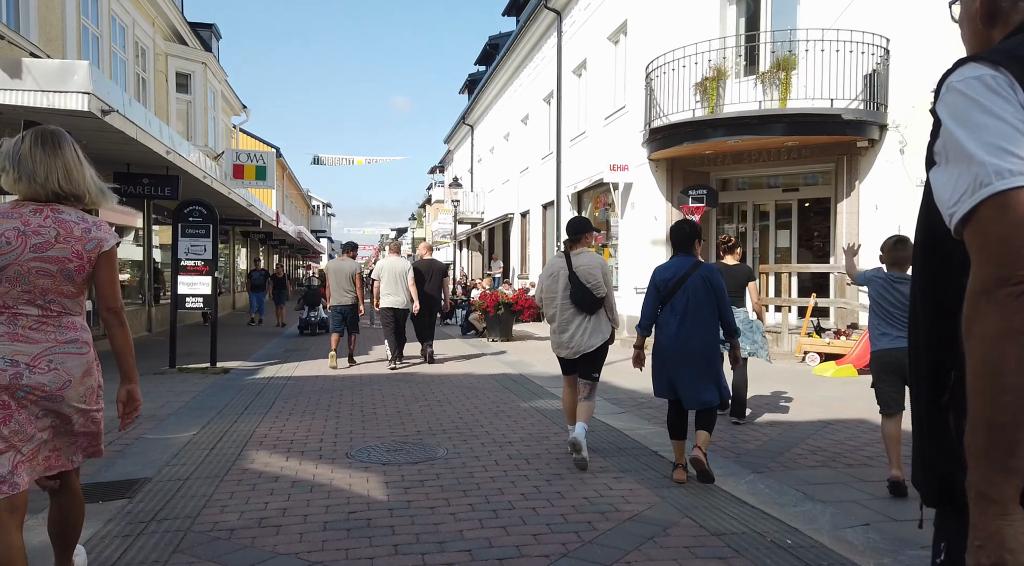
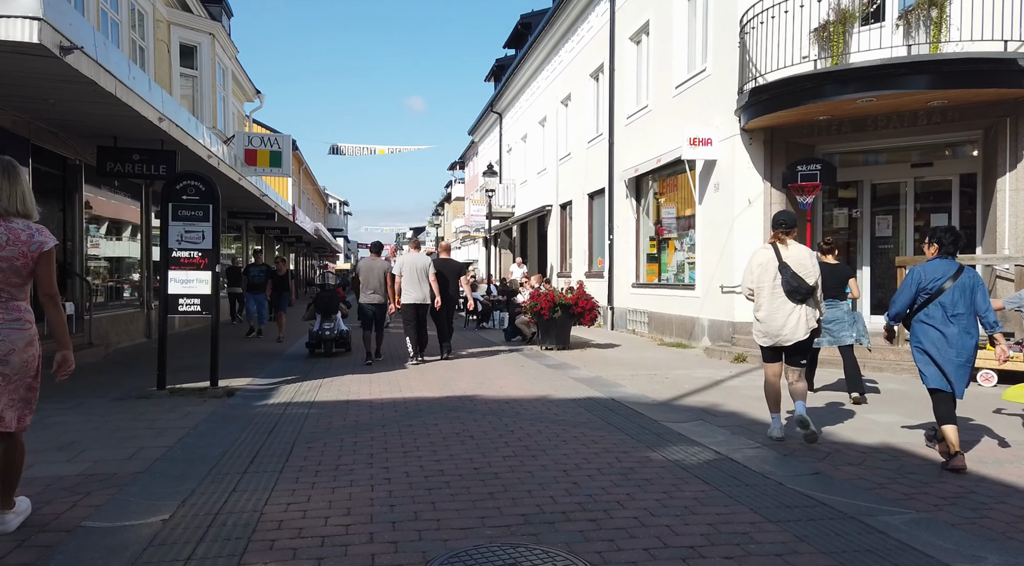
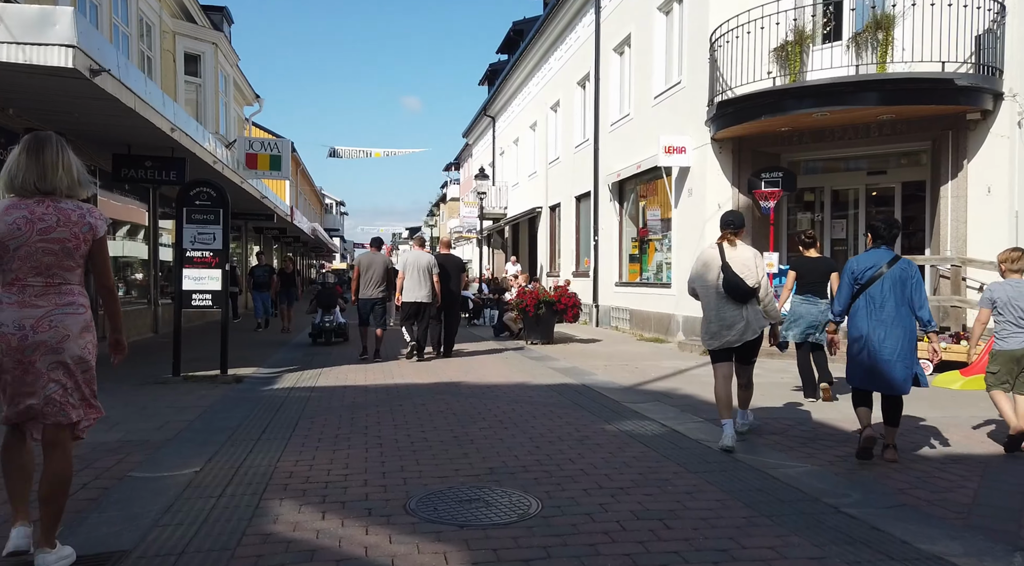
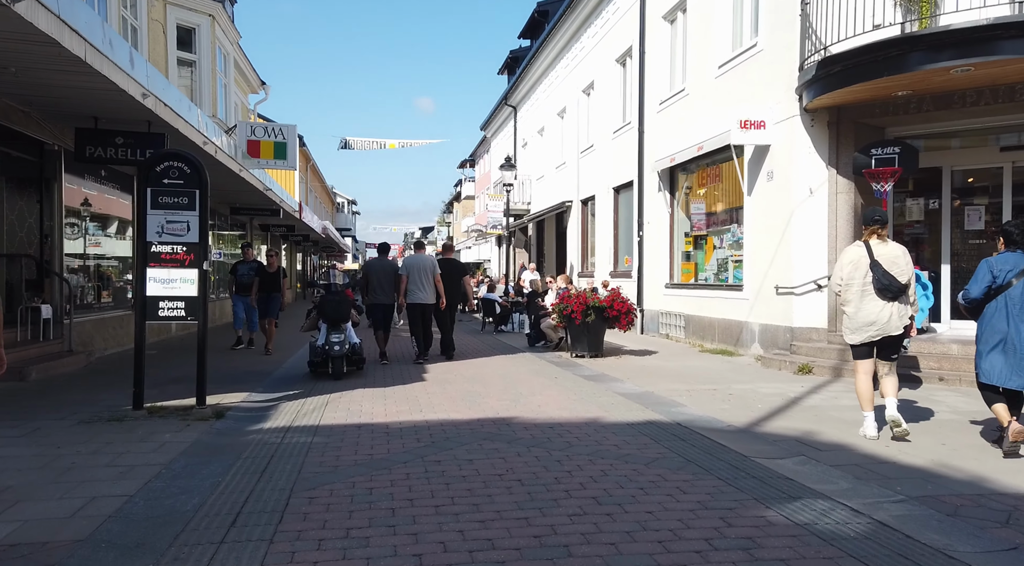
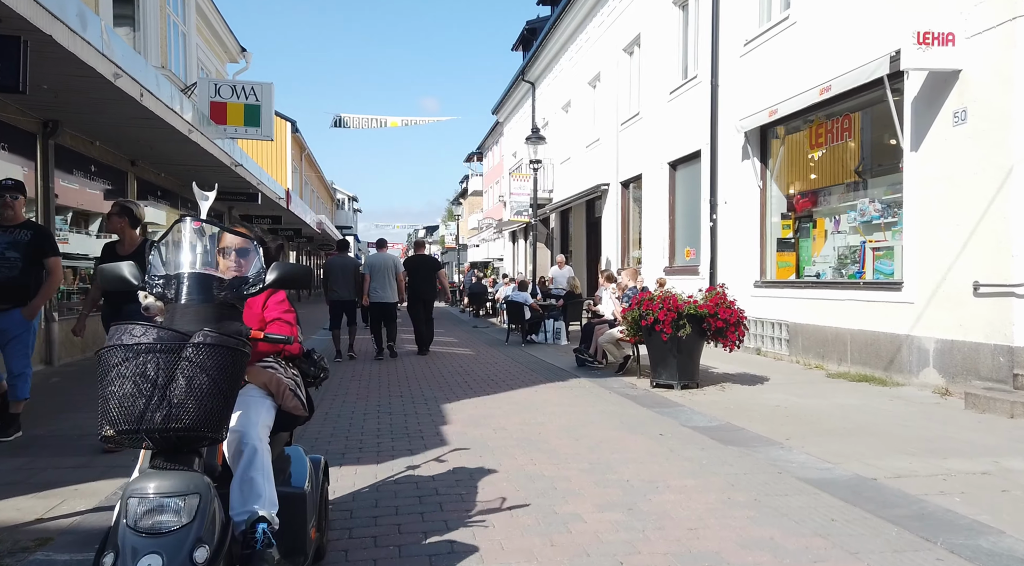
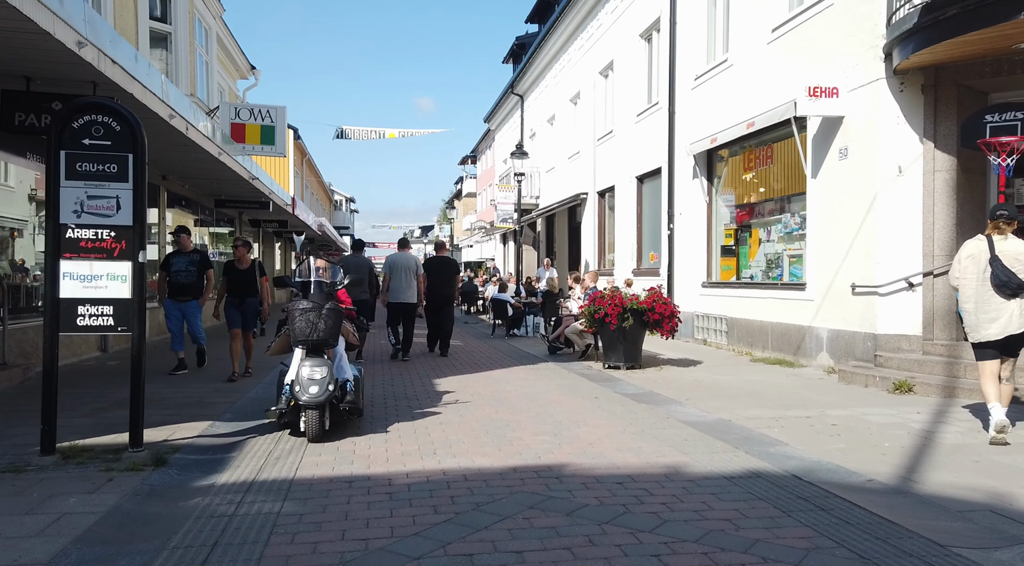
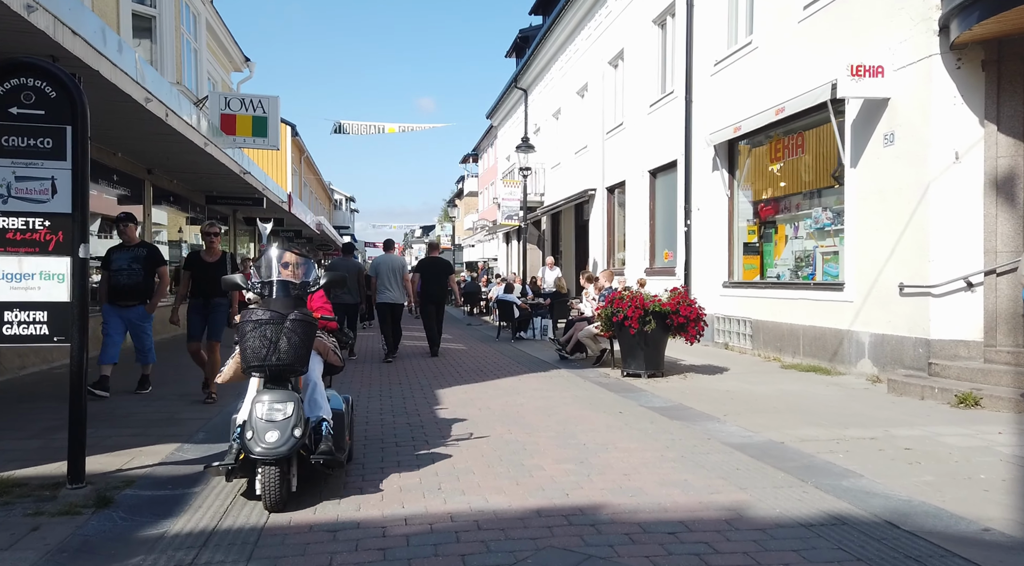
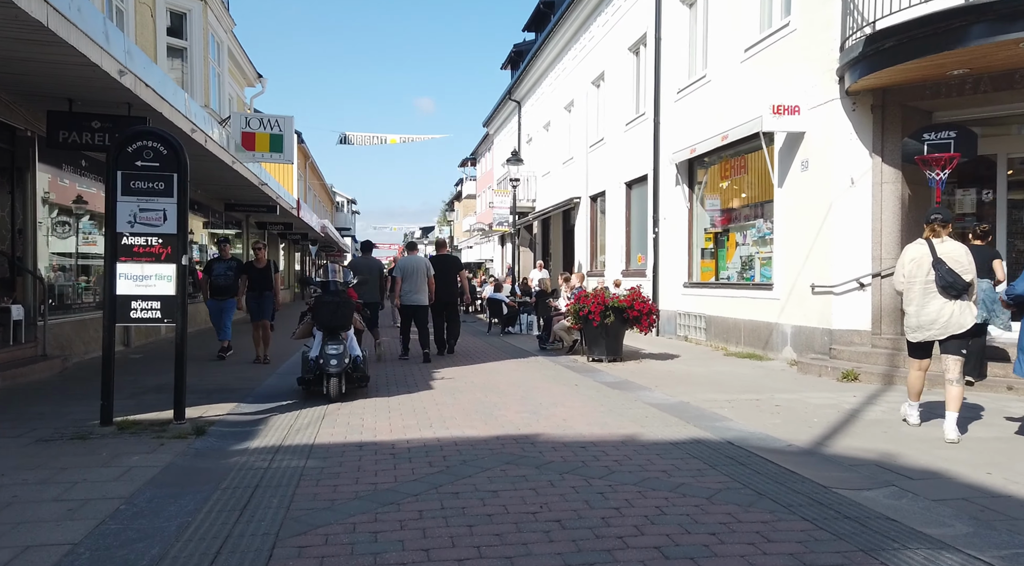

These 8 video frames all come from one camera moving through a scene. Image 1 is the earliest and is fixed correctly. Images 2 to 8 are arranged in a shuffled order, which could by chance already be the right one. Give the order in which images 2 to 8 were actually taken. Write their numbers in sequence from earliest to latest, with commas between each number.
3, 2, 4, 8, 6, 7, 5
